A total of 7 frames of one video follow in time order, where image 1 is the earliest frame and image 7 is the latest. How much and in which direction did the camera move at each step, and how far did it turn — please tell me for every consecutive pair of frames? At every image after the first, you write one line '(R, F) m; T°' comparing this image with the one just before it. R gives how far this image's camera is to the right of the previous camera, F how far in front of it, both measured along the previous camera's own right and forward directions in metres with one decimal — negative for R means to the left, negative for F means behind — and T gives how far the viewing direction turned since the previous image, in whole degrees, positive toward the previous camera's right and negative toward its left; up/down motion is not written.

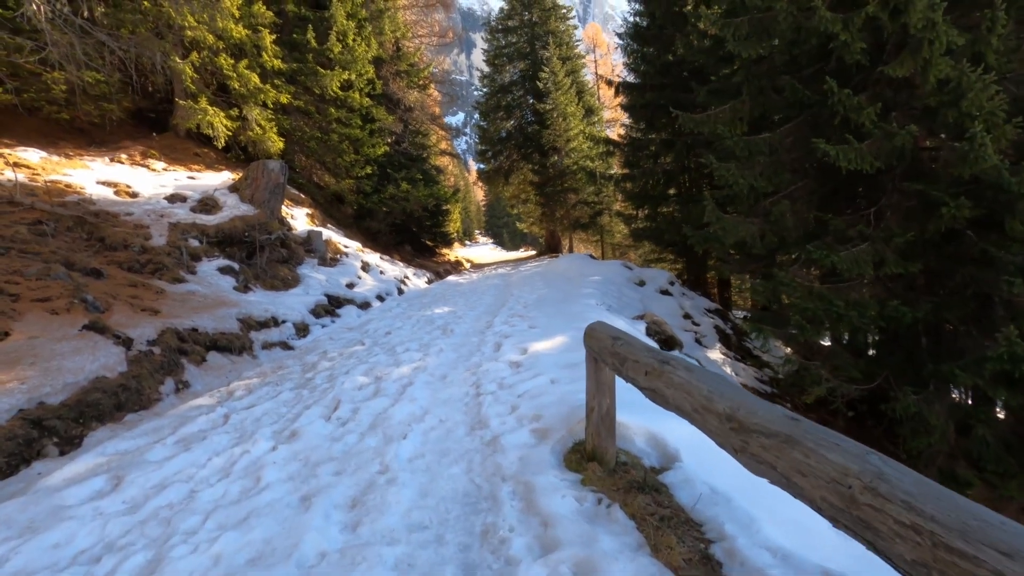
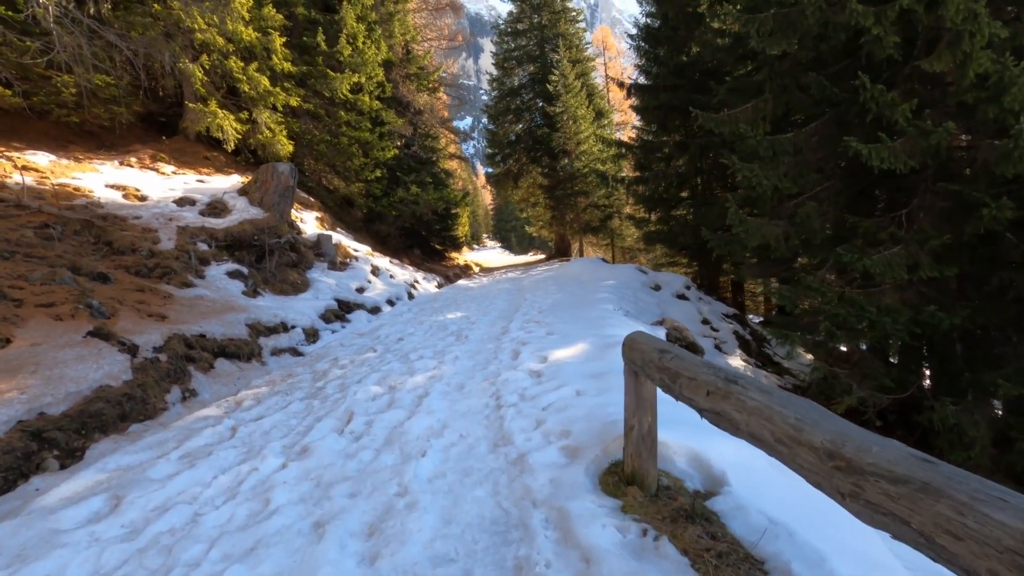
(-0.1, +0.2) m; -1°
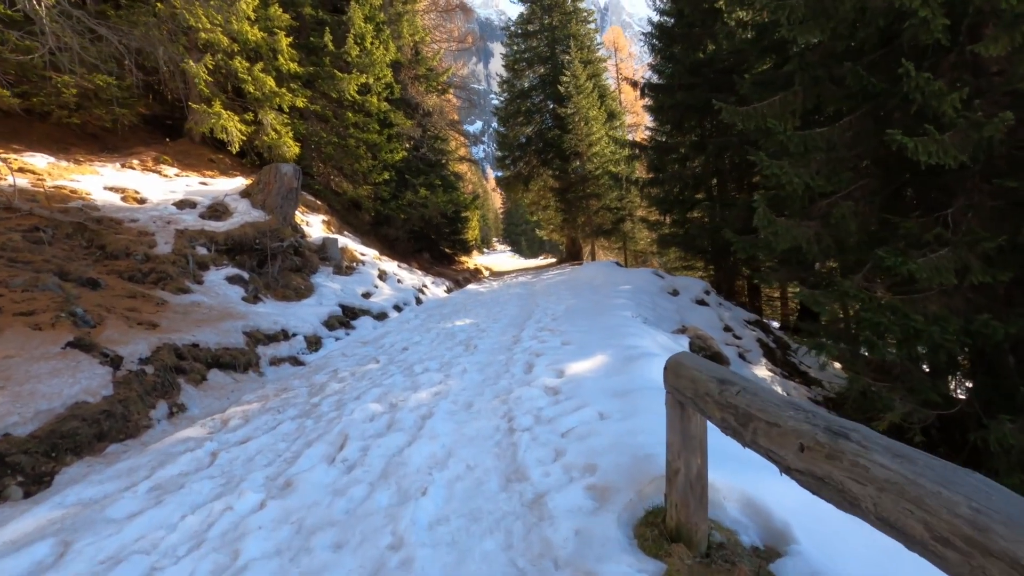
(0.0, +0.4) m; -1°
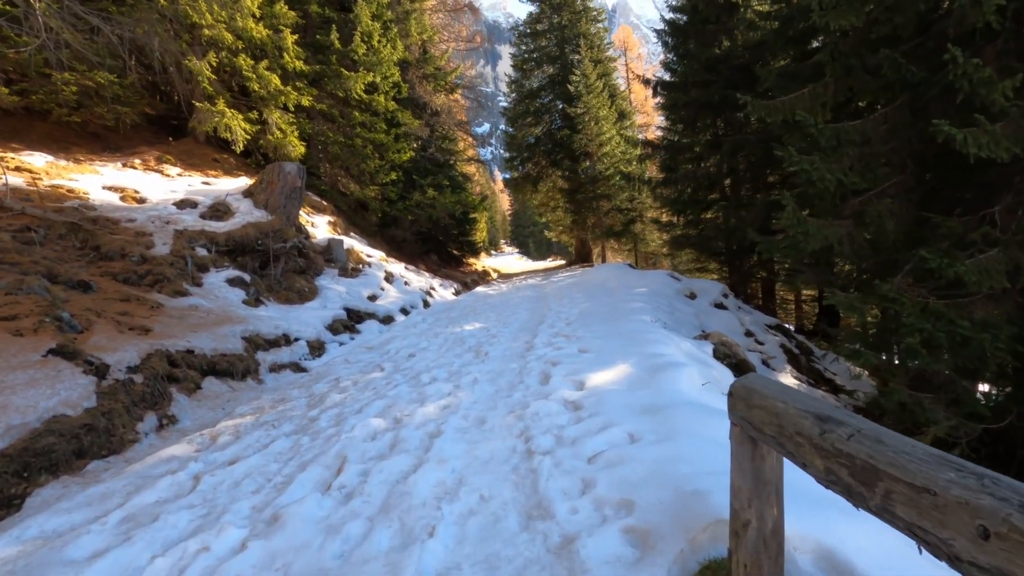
(-0.1, +0.4) m; -1°
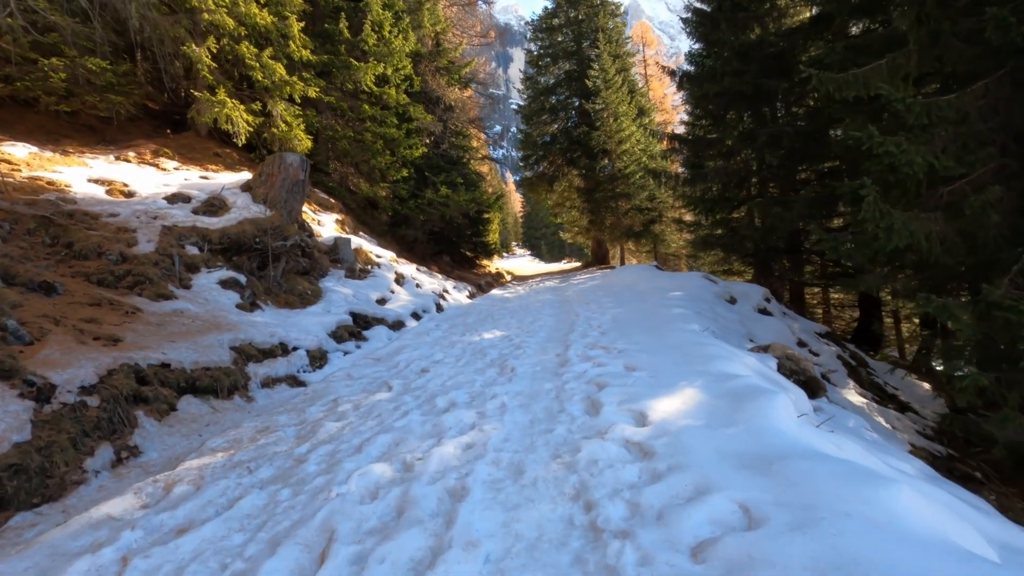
(-0.2, +0.9) m; -1°
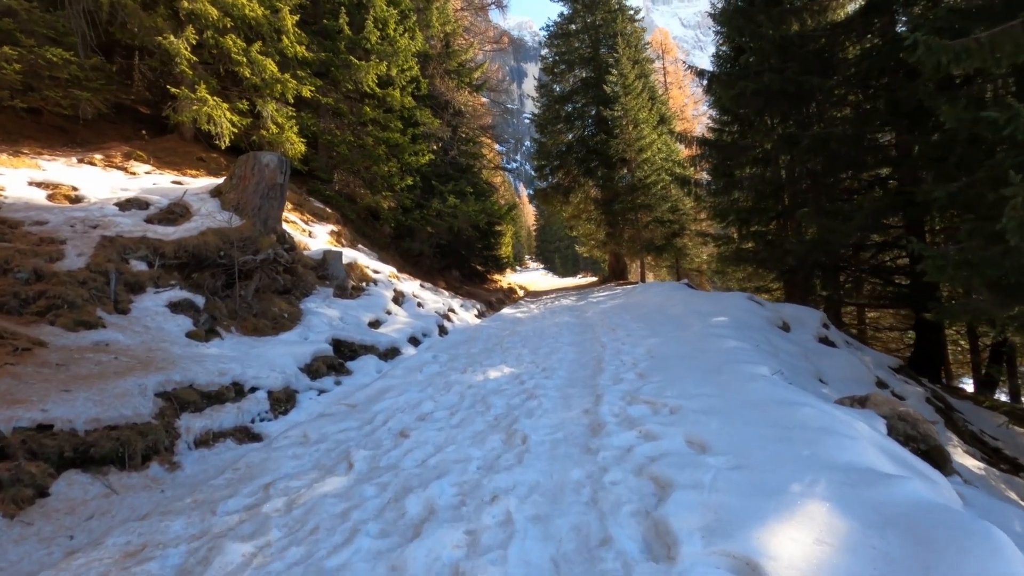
(0.0, +1.4) m; -1°
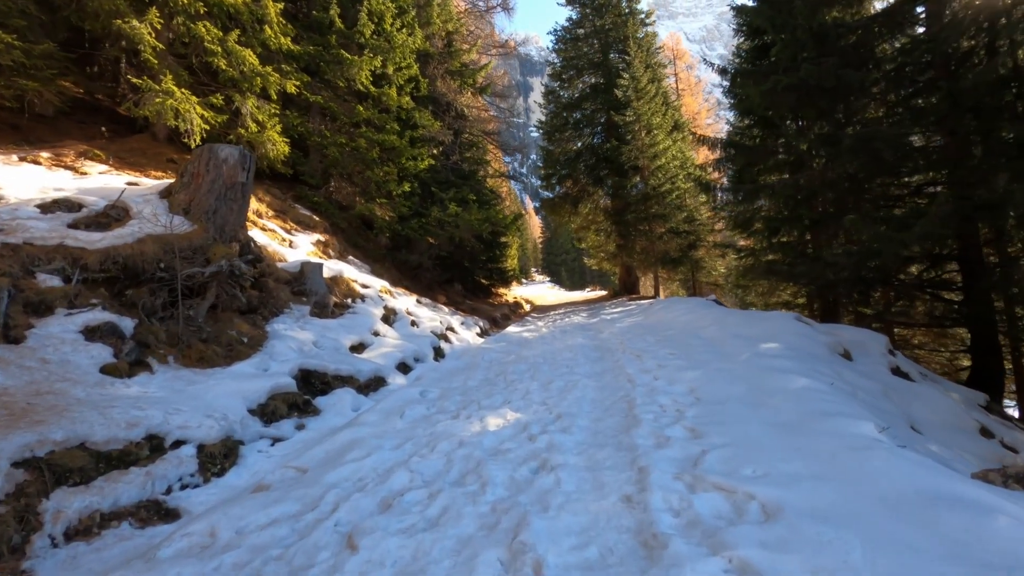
(0.0, +1.3) m; -1°
